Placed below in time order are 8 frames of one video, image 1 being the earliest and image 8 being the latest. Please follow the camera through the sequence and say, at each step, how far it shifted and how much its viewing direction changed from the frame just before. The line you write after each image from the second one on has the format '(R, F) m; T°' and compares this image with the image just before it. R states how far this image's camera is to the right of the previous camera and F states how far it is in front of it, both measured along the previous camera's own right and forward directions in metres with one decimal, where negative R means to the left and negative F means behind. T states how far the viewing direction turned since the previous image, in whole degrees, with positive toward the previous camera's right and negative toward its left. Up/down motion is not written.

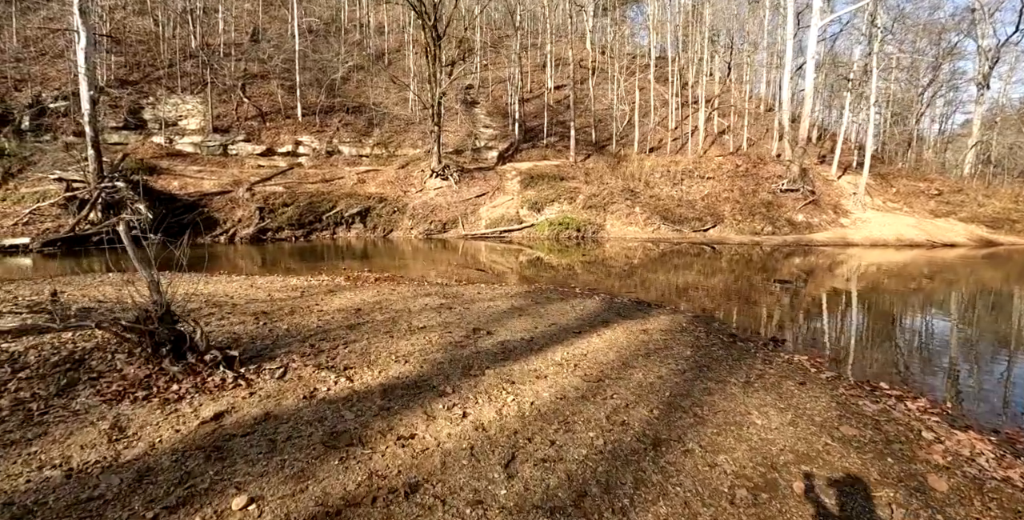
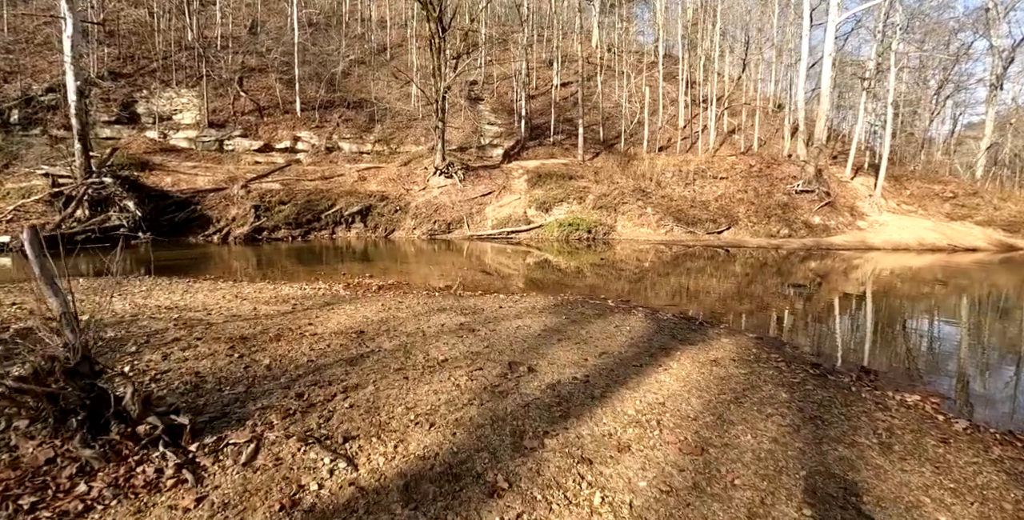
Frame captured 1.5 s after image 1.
(-0.4, +1.2) m; 0°
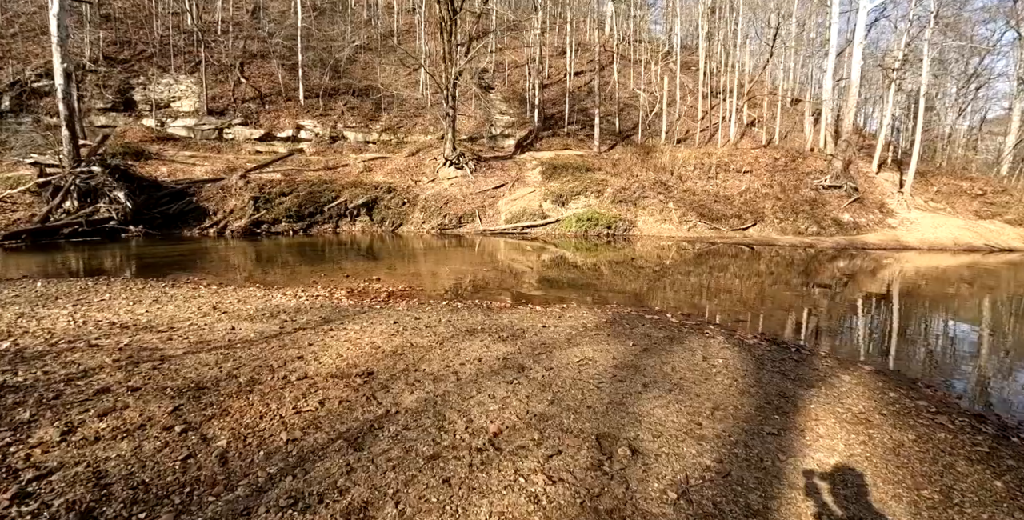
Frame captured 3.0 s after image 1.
(-0.5, +1.4) m; 0°
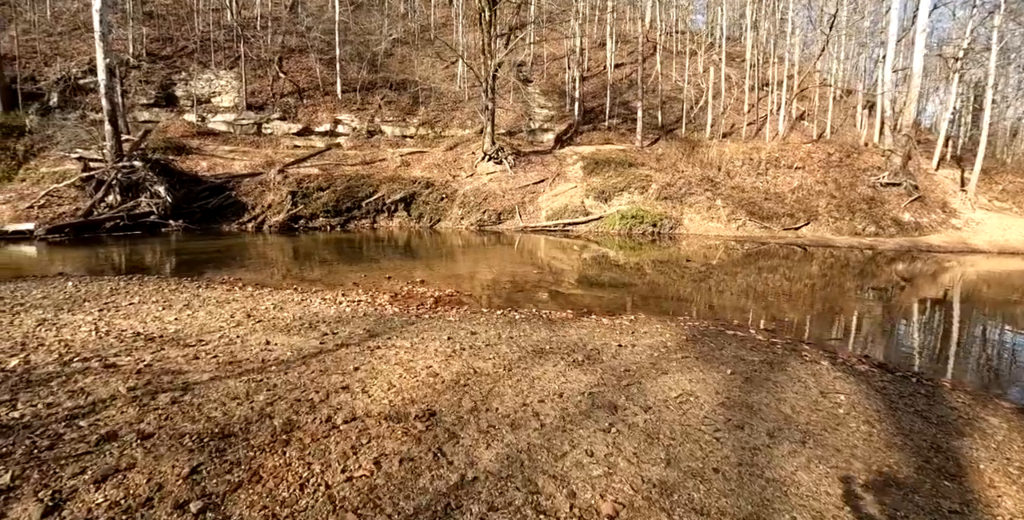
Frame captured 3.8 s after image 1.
(-0.4, +0.7) m; -3°
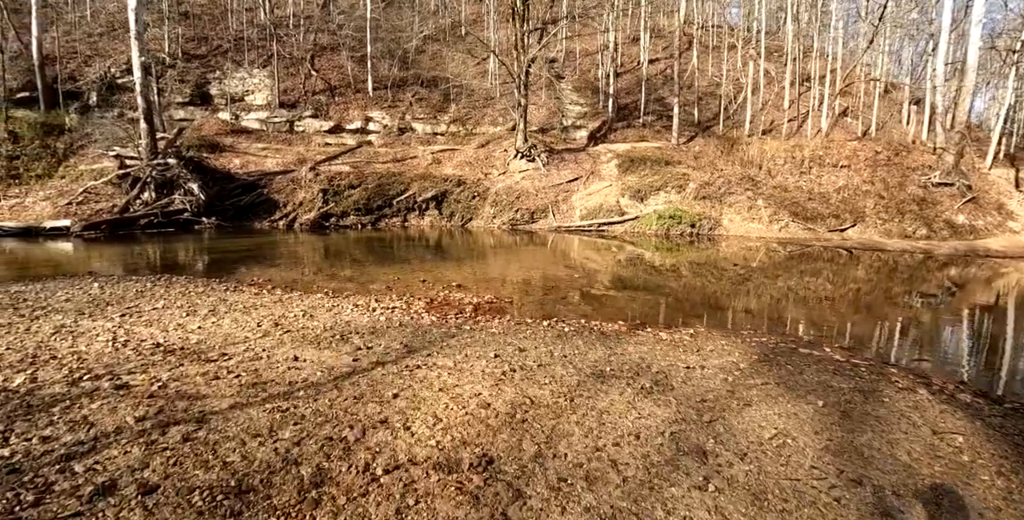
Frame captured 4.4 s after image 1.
(-0.2, +0.5) m; -3°
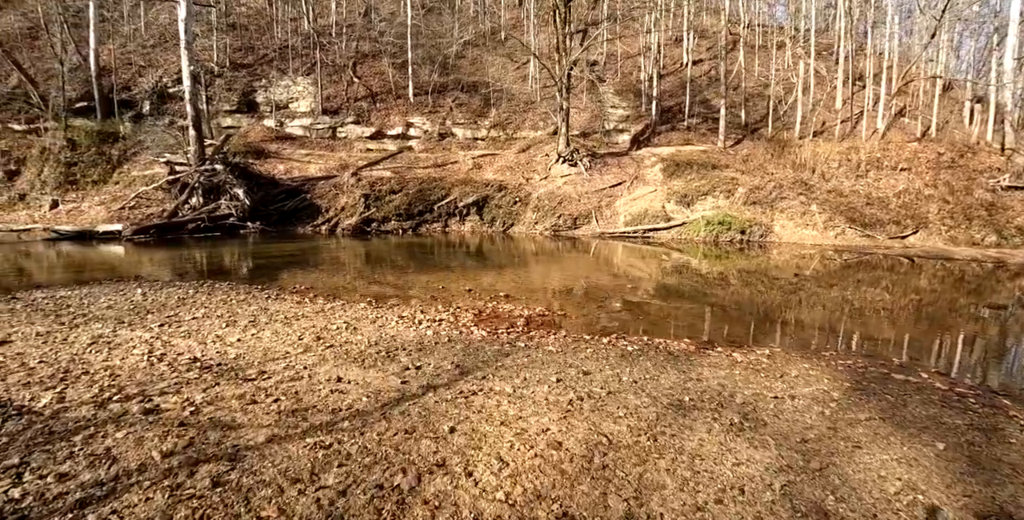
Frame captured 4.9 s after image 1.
(-0.2, +0.4) m; -4°
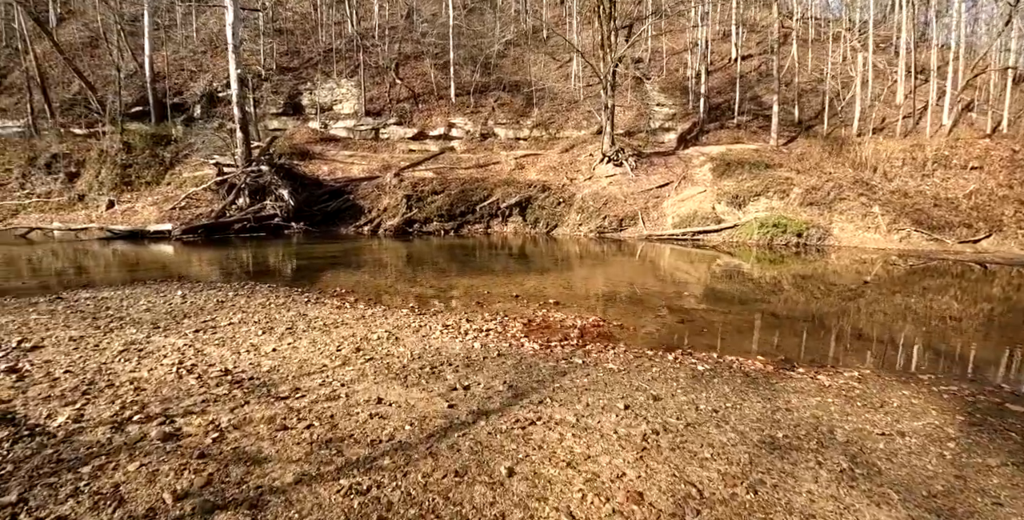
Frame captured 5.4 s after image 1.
(-0.2, +0.4) m; -4°
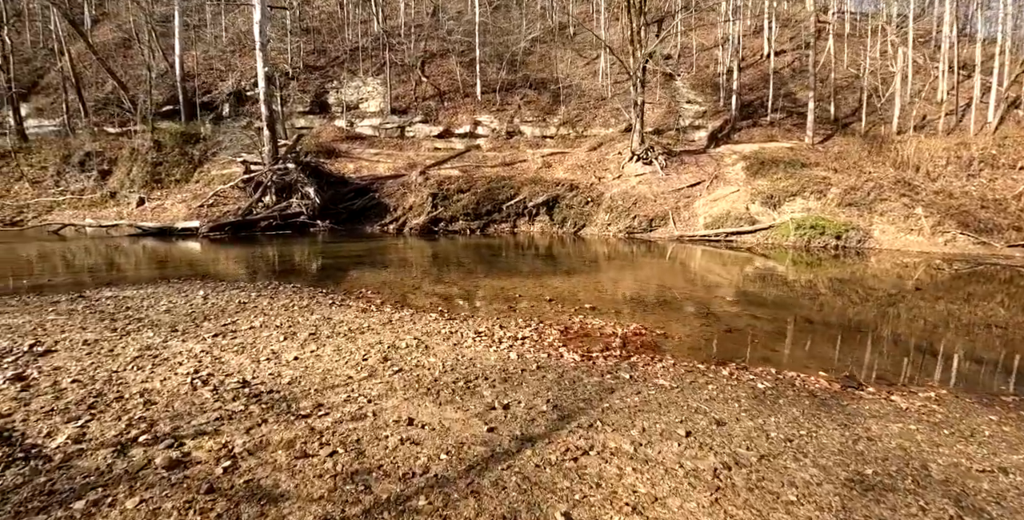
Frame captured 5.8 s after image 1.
(-0.1, +0.3) m; -2°
